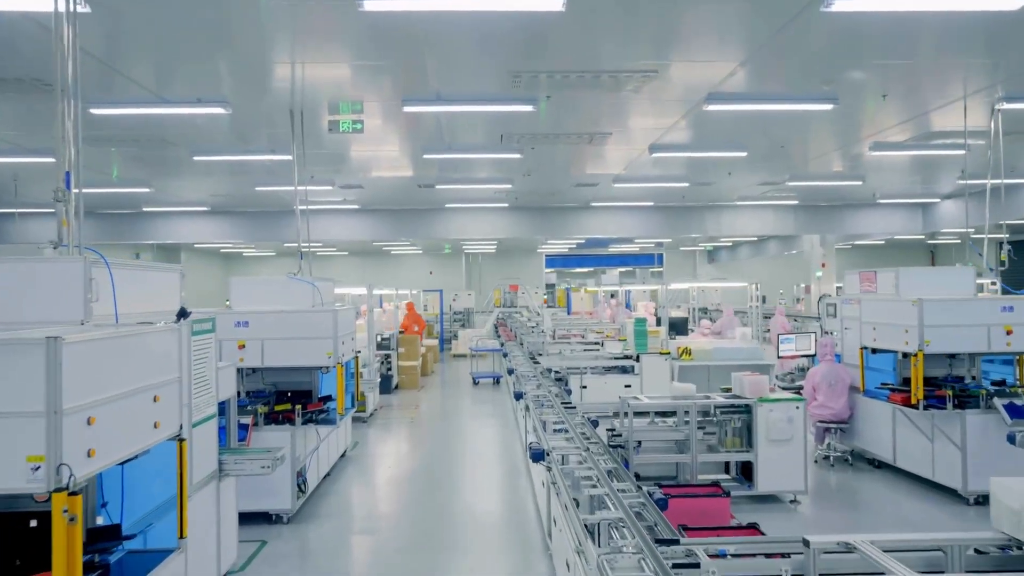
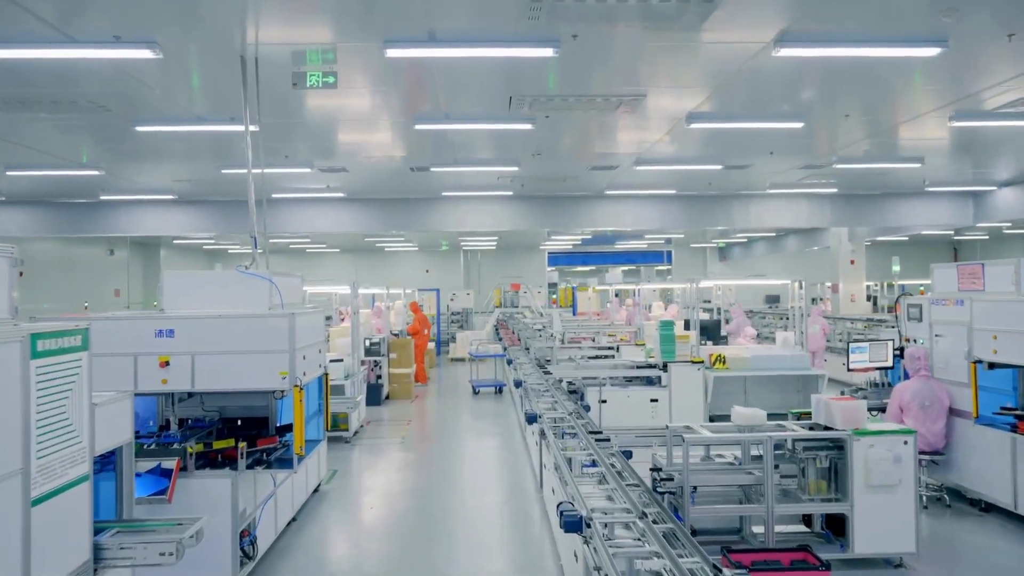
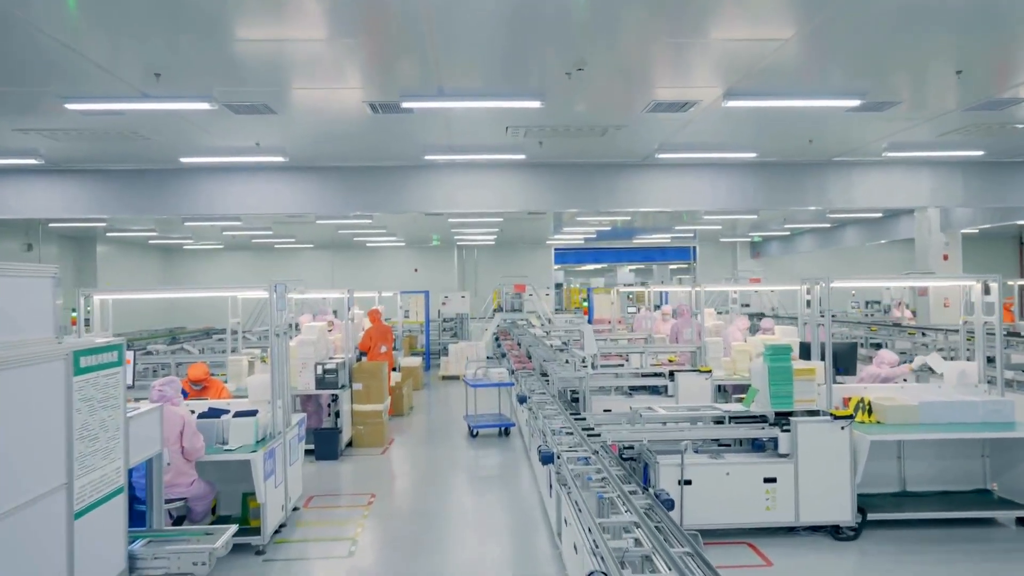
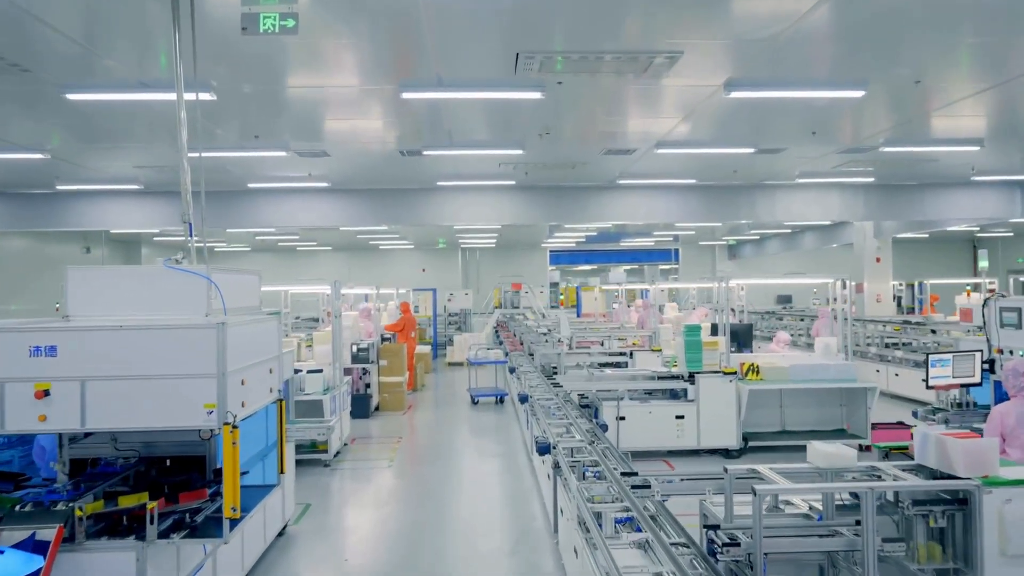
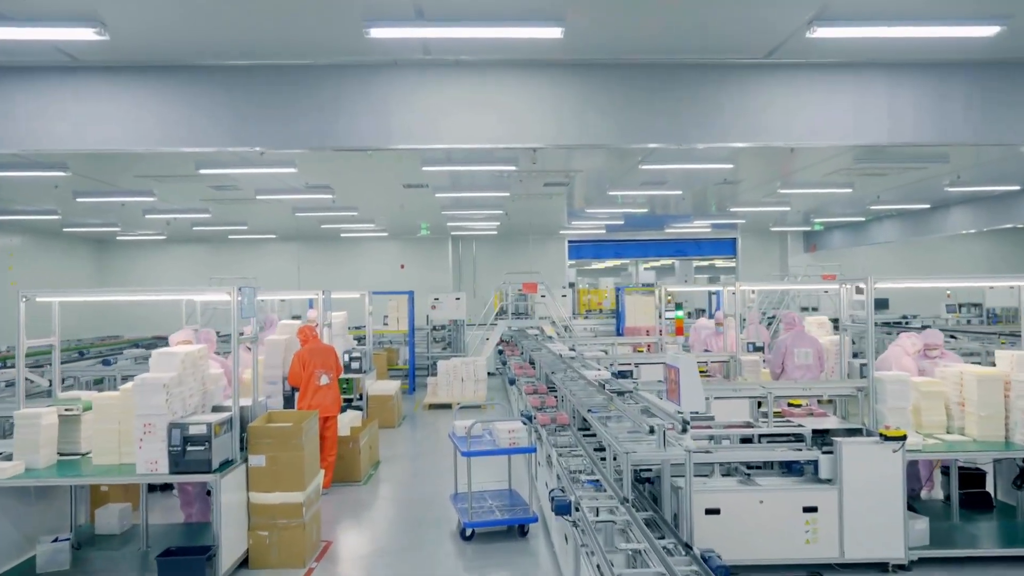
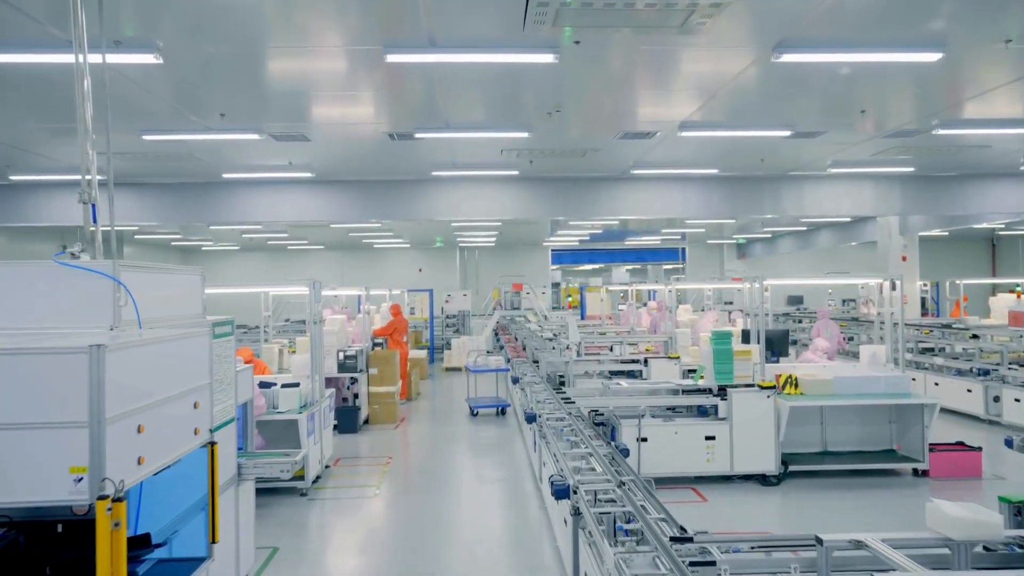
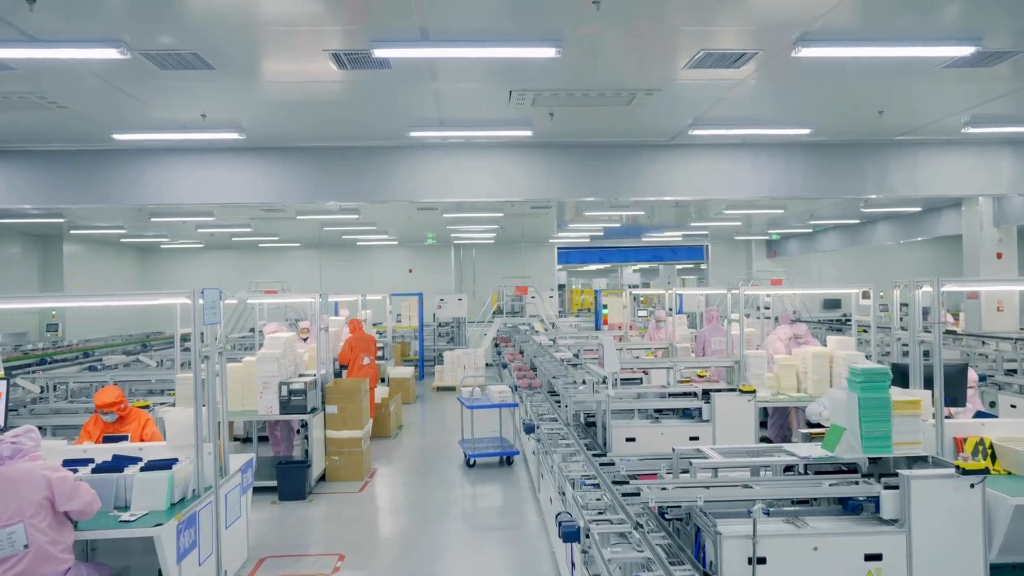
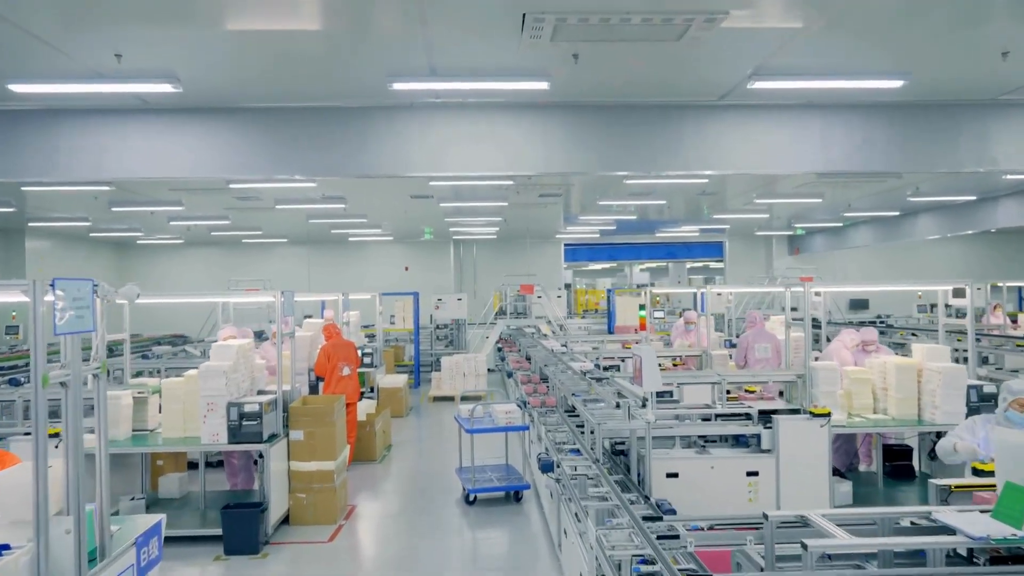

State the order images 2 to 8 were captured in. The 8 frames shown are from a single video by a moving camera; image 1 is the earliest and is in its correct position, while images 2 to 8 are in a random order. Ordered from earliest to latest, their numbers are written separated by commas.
2, 4, 6, 3, 7, 8, 5
